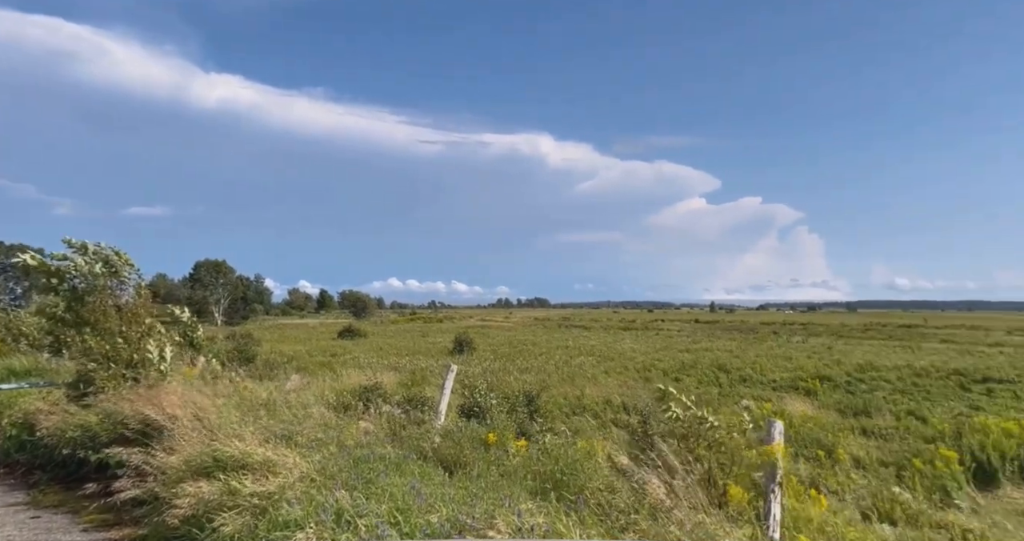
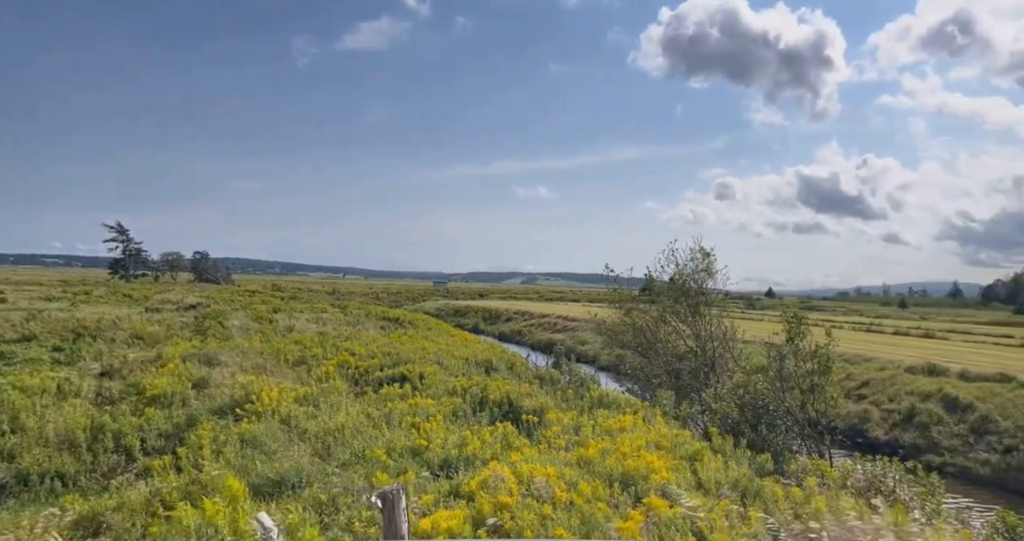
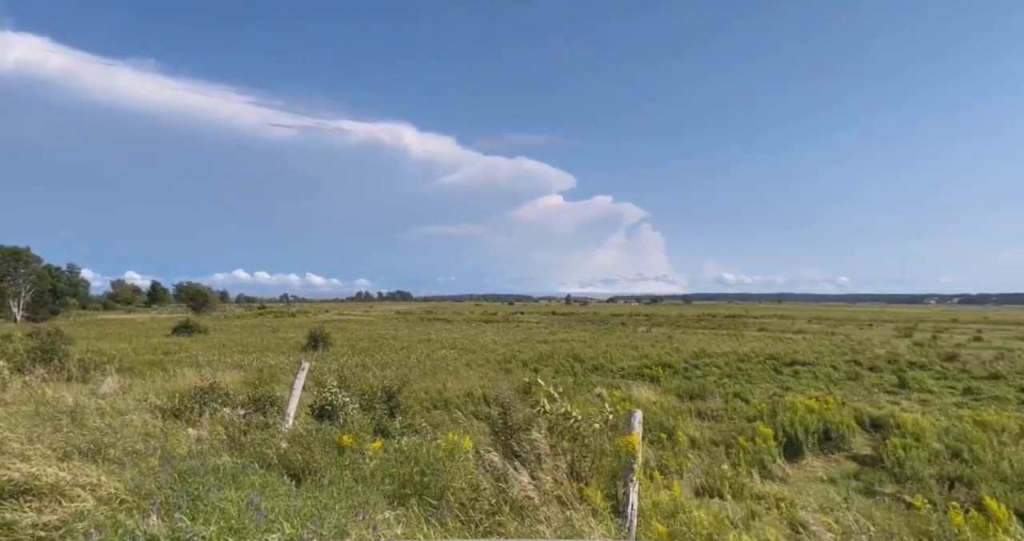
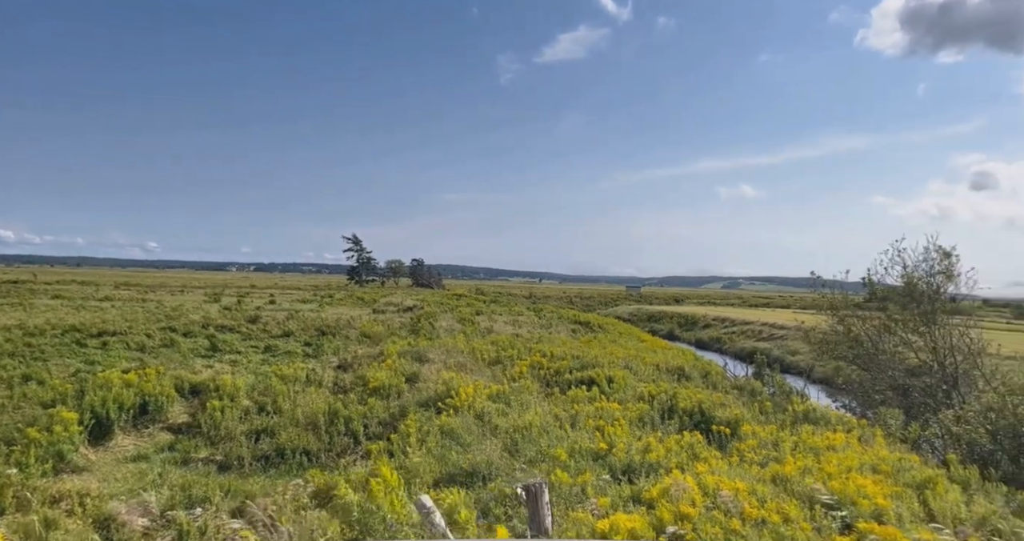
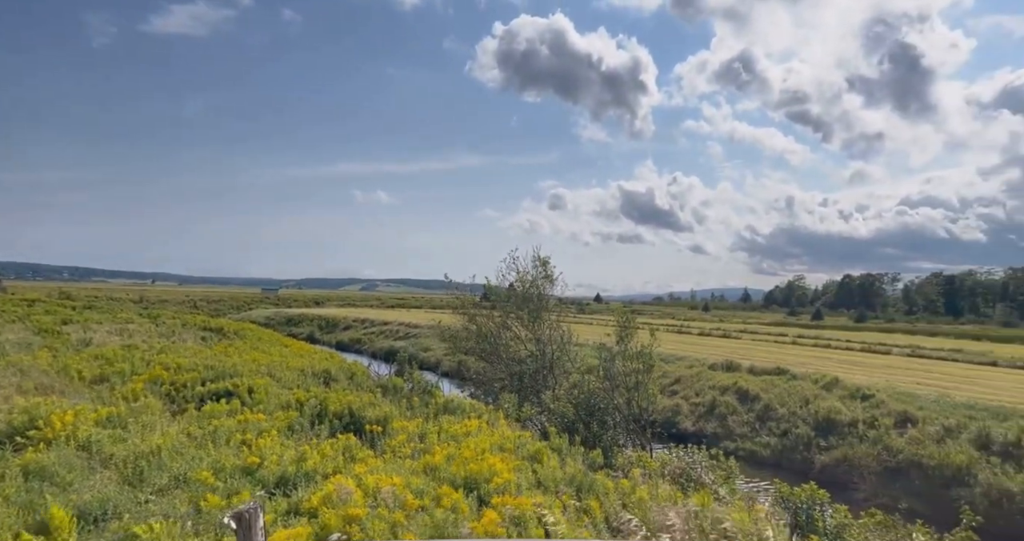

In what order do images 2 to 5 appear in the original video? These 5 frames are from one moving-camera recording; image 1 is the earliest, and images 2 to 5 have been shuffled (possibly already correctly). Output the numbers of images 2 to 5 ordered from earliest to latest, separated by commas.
3, 4, 2, 5
